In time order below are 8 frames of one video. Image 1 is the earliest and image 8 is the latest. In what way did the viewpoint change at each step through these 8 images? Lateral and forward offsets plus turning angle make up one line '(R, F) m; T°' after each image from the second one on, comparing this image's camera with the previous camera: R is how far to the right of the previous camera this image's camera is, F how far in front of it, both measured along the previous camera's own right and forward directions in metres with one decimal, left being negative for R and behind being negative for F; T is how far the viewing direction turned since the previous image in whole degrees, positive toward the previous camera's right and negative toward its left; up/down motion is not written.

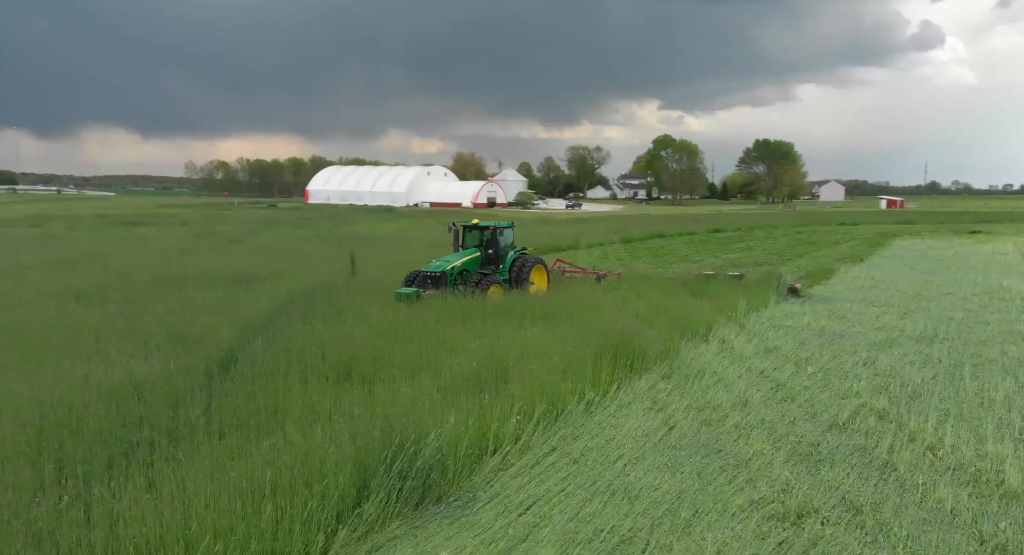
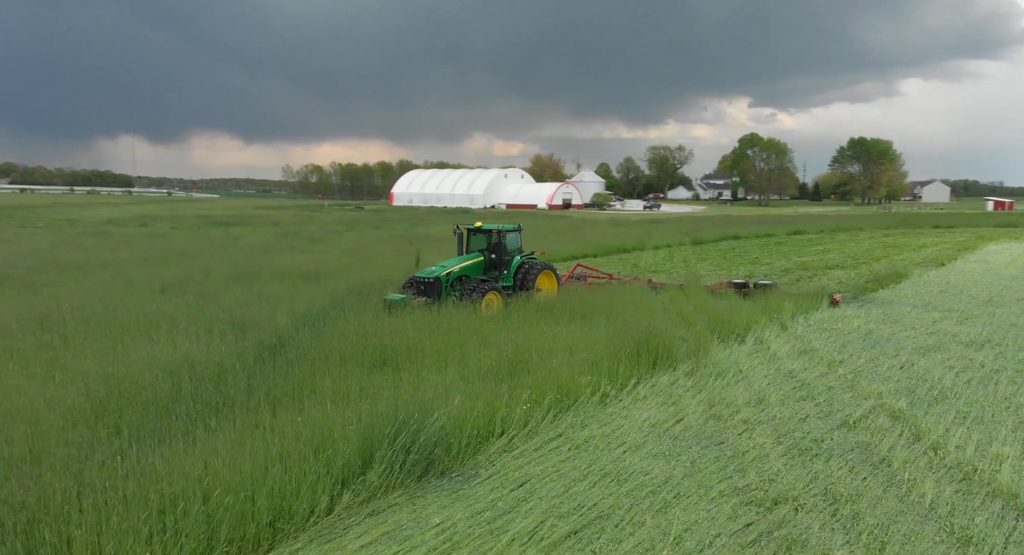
(+0.5, -0.3) m; -6°
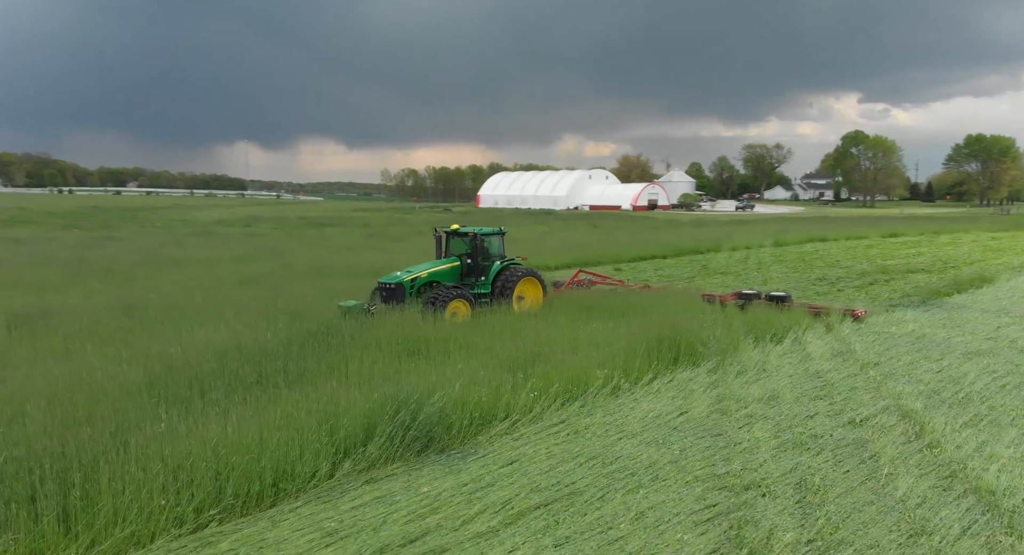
(+0.6, -0.3) m; -7°
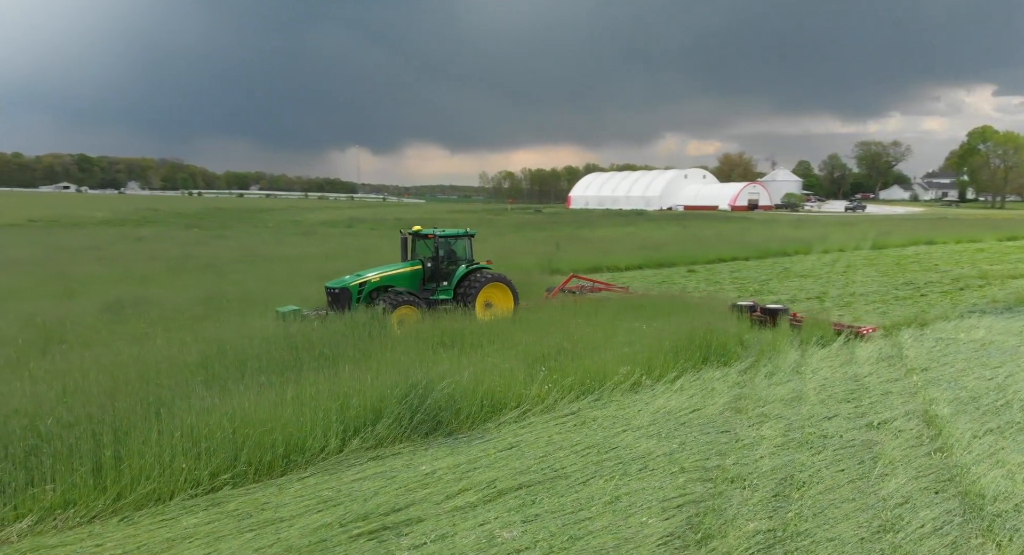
(+0.6, -0.2) m; -7°
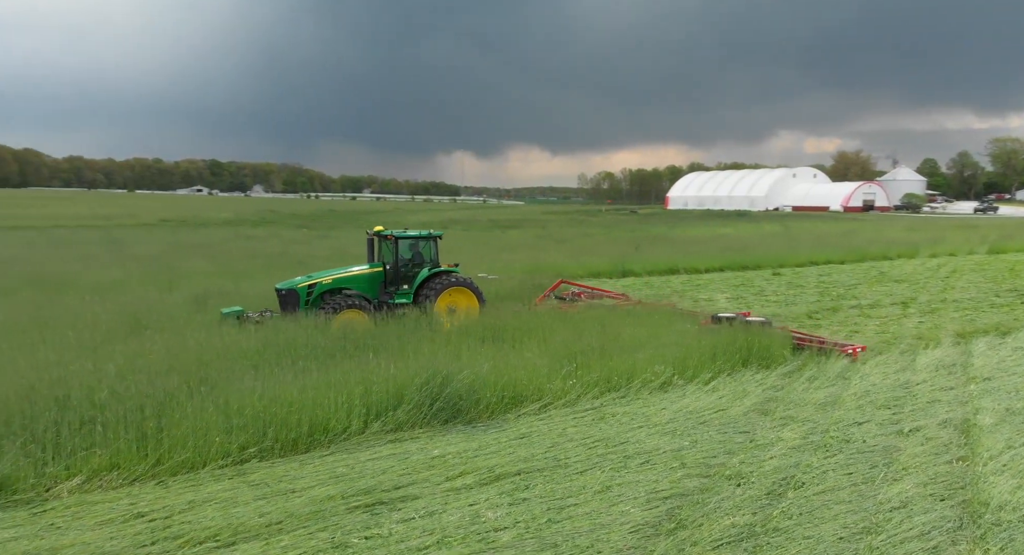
(+0.6, -0.2) m; -8°
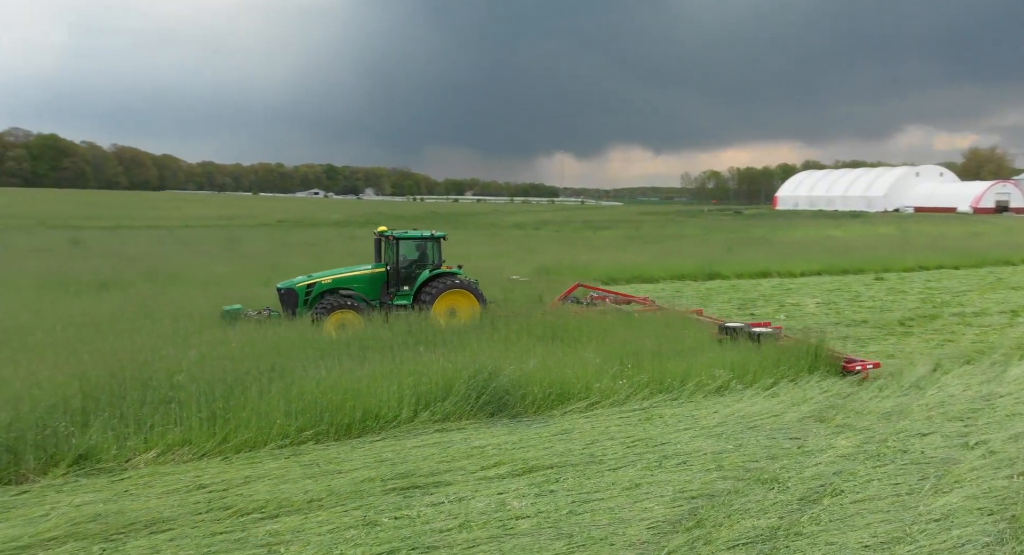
(+0.4, -0.1) m; -8°
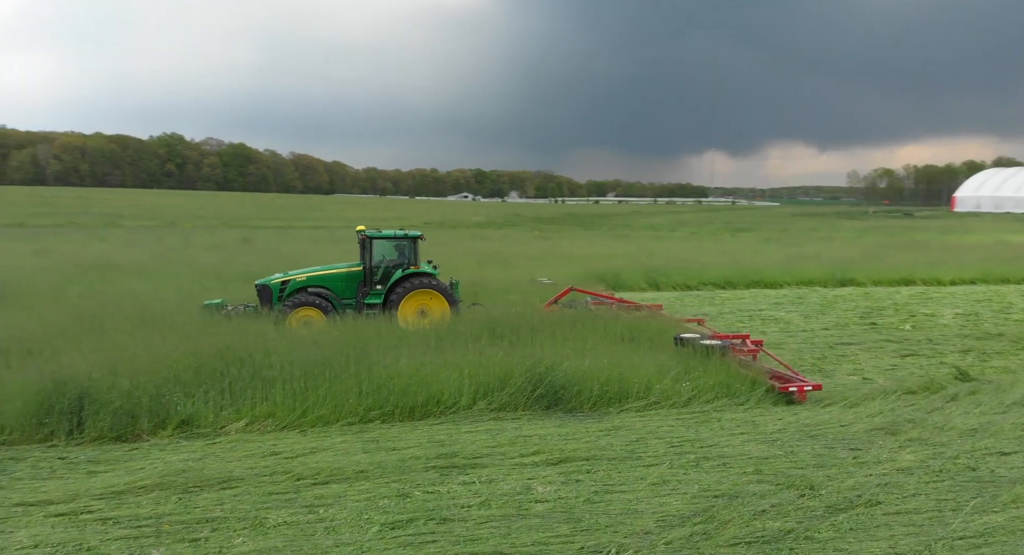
(+0.7, -0.2) m; -11°
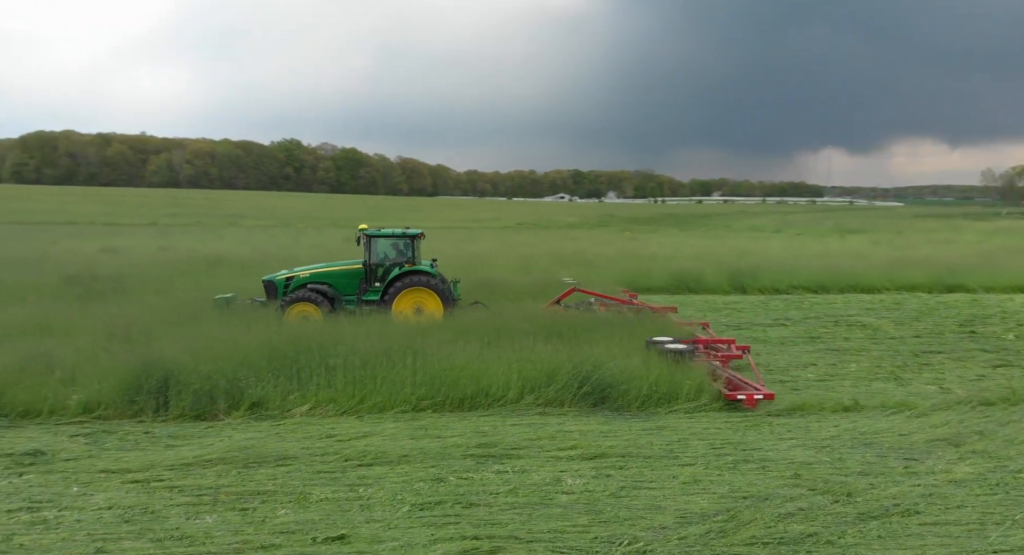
(+0.4, -0.1) m; -8°
